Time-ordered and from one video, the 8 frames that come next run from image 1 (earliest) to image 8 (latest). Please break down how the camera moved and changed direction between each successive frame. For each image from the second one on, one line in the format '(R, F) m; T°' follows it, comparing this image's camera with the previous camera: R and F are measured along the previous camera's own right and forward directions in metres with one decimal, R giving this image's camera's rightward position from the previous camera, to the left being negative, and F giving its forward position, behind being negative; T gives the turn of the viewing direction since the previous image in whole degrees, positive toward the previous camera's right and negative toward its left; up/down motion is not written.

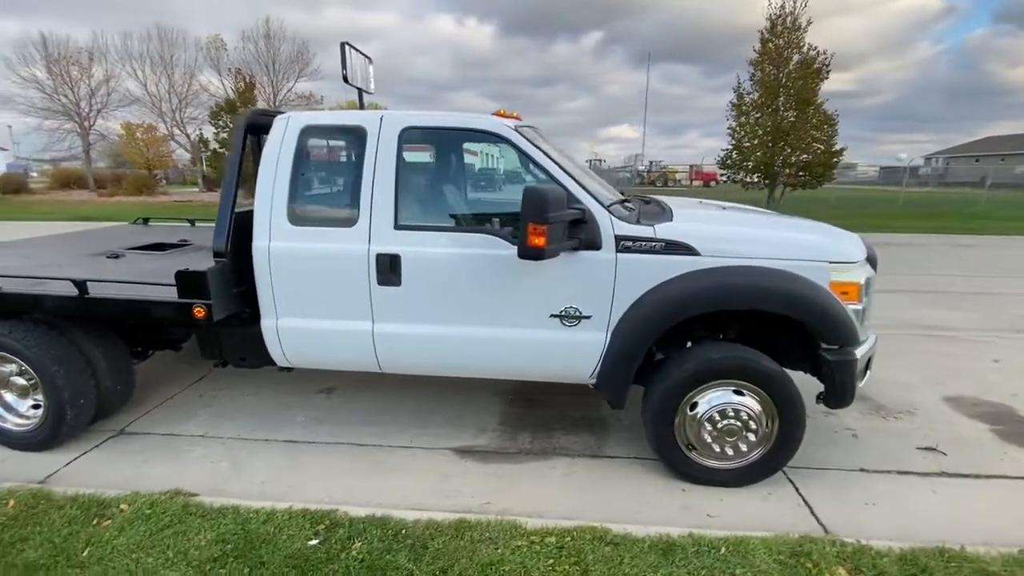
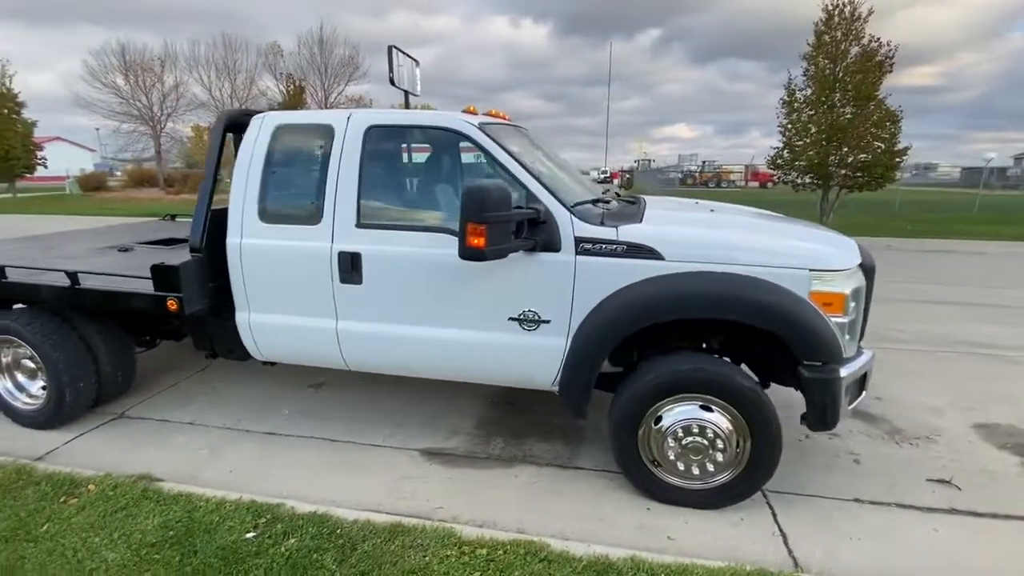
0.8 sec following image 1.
(+0.5, +0.1) m; -6°
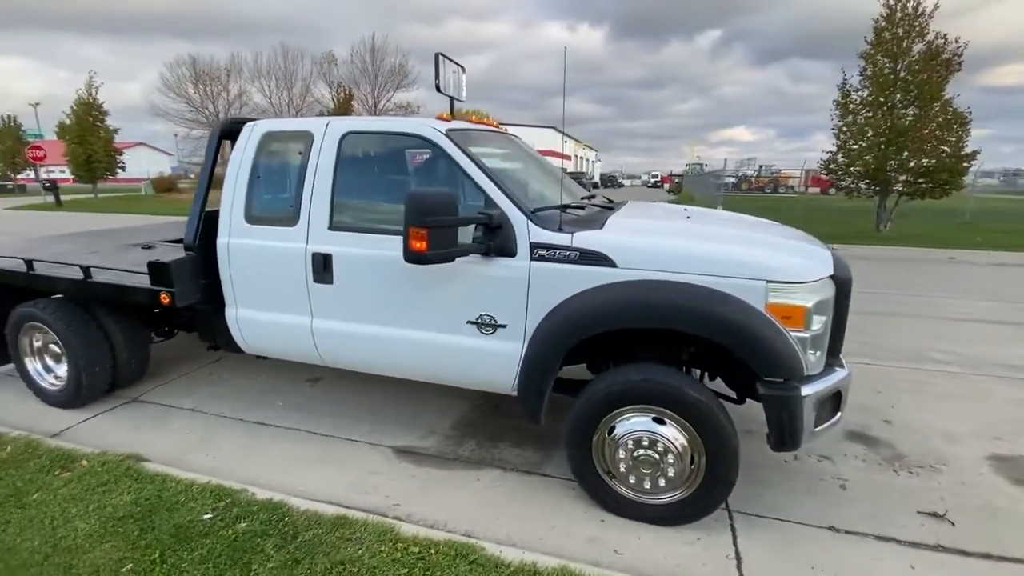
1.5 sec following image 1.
(+0.5, 0.0) m; -6°
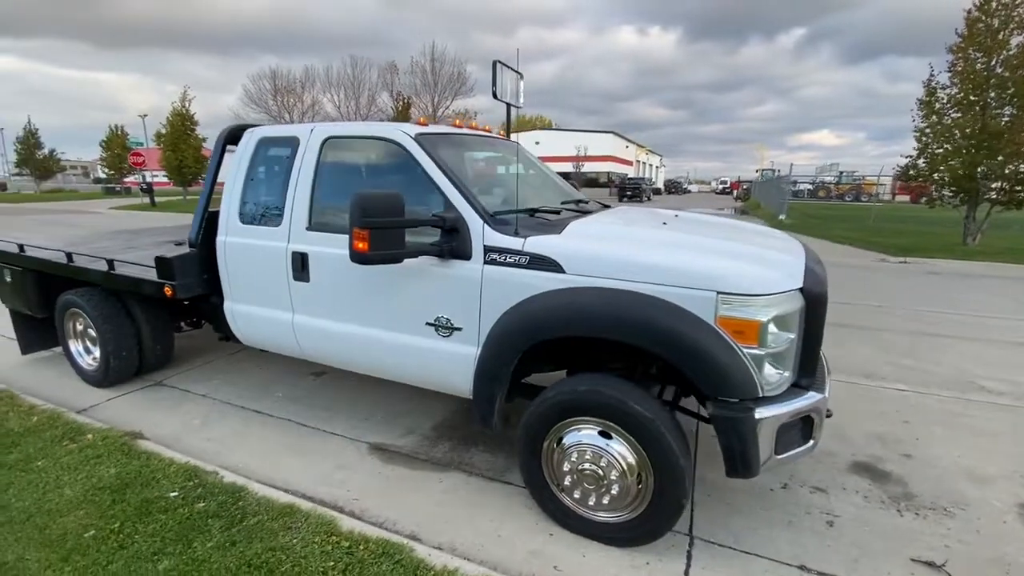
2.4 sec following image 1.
(+0.6, +0.1) m; -7°
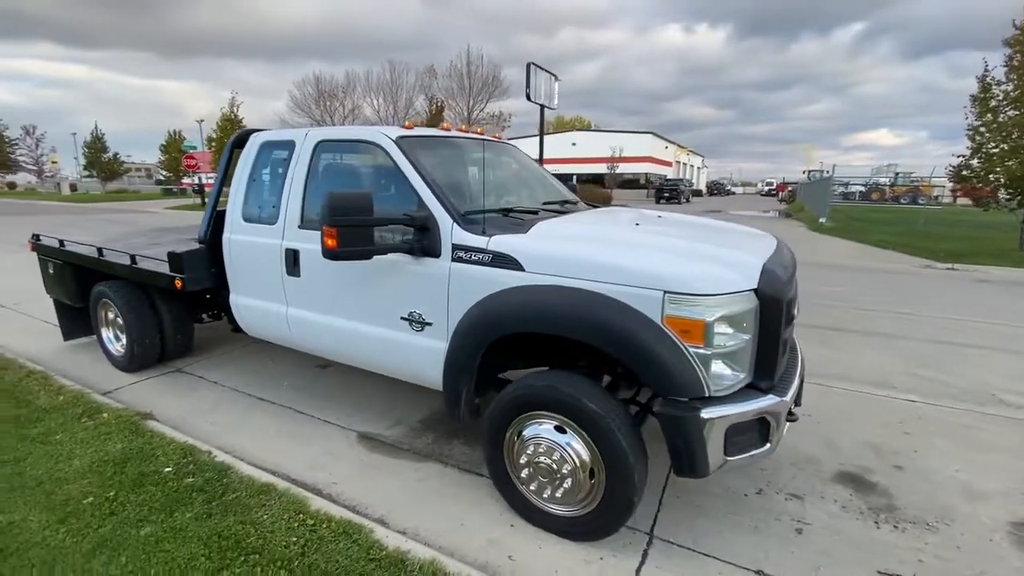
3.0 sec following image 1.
(+0.4, -0.1) m; -5°
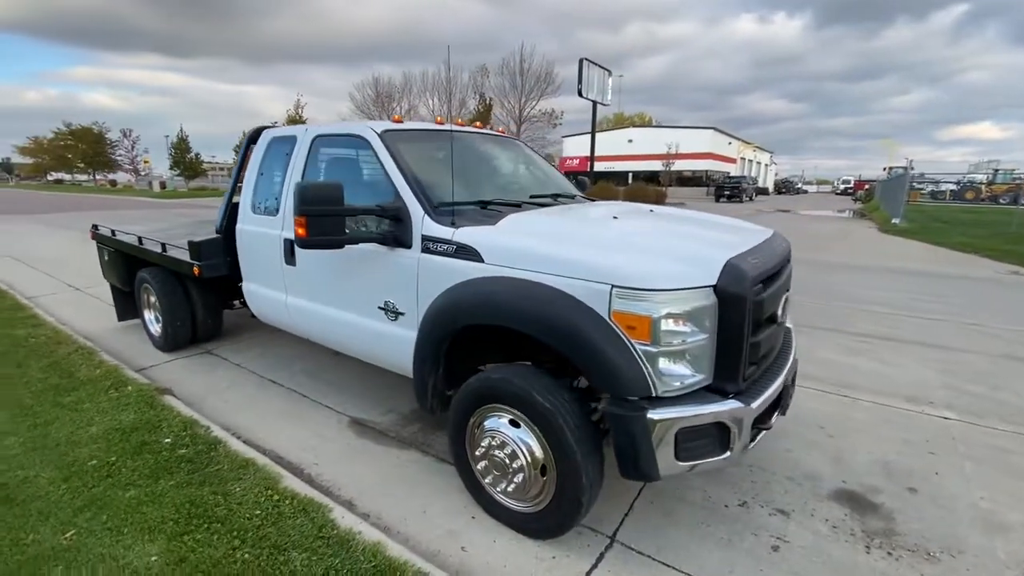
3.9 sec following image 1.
(+0.5, 0.0) m; -7°
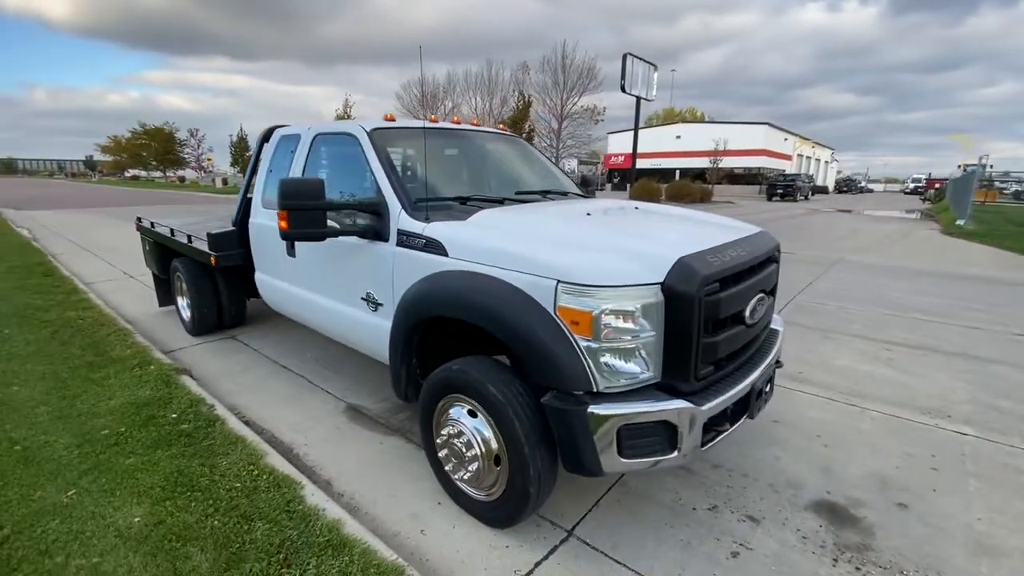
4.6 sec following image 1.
(+0.5, 0.0) m; -5°
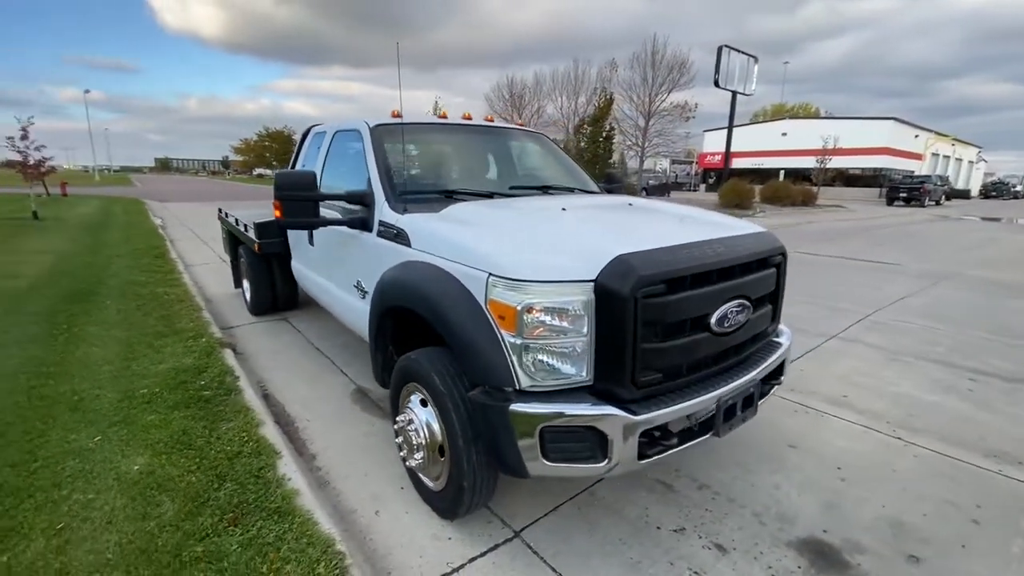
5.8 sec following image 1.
(+0.7, +0.1) m; -10°
